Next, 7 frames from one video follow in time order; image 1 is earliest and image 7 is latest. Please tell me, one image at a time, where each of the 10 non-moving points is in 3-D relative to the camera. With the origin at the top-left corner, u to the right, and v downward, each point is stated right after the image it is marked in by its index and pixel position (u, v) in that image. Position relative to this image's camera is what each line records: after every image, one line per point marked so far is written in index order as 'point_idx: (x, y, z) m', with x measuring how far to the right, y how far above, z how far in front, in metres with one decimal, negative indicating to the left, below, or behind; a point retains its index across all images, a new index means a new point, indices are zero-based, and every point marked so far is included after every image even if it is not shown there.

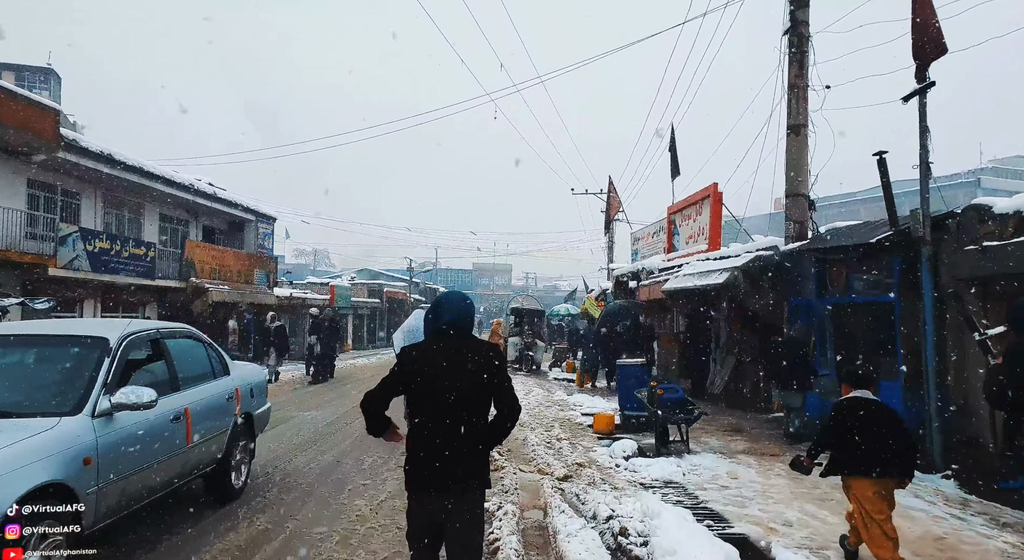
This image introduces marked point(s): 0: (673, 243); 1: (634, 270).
0: (+4.3, +1.0, +15.9) m
1: (+3.7, +0.3, +17.7) m
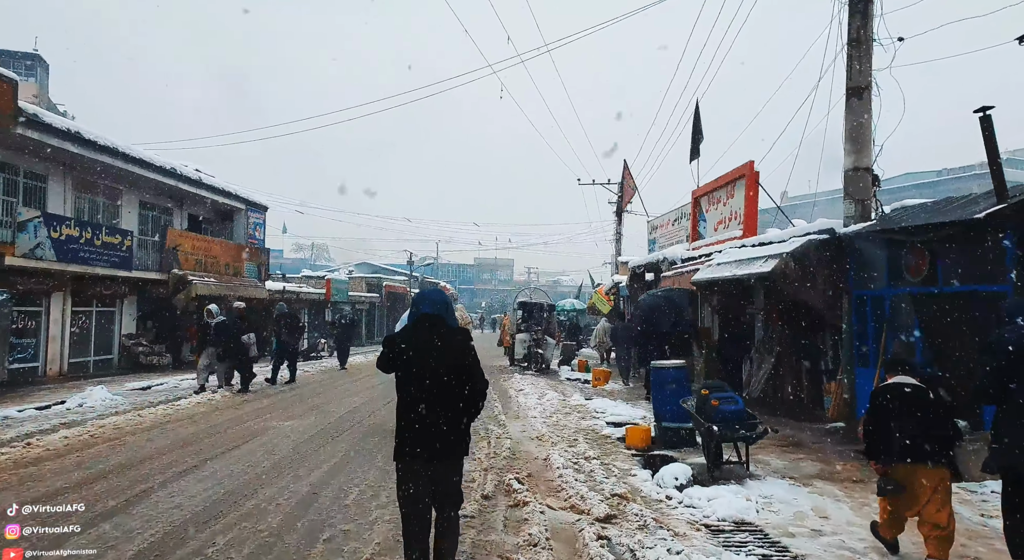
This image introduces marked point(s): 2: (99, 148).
0: (+4.5, +1.2, +14.5) m
1: (+3.9, +0.5, +16.3) m
2: (-10.6, +3.4, +15.3) m
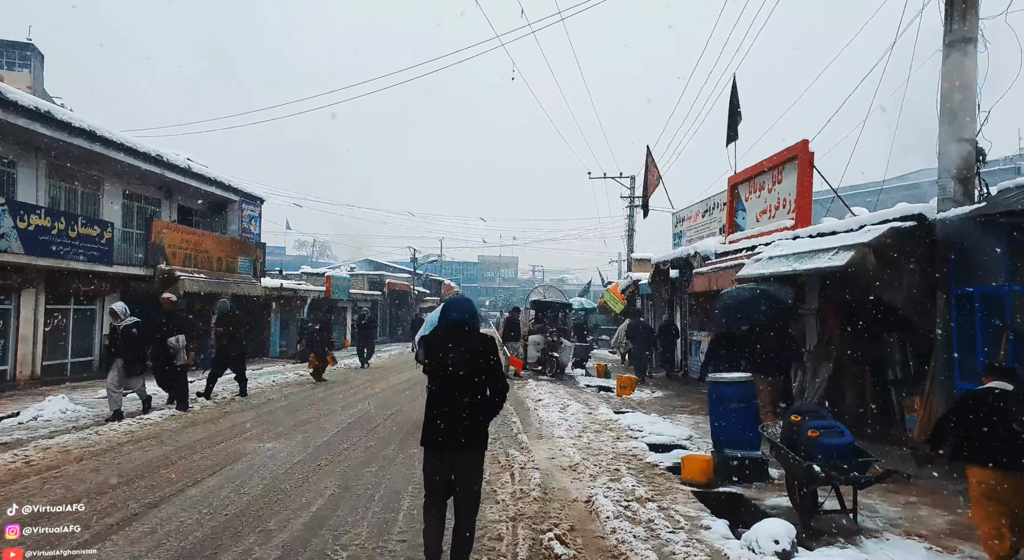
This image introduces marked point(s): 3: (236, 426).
0: (+4.9, +1.3, +13.0) m
1: (+4.2, +0.6, +14.9) m
2: (-10.2, +3.5, +14.0) m
3: (-3.9, -2.0, +8.4) m
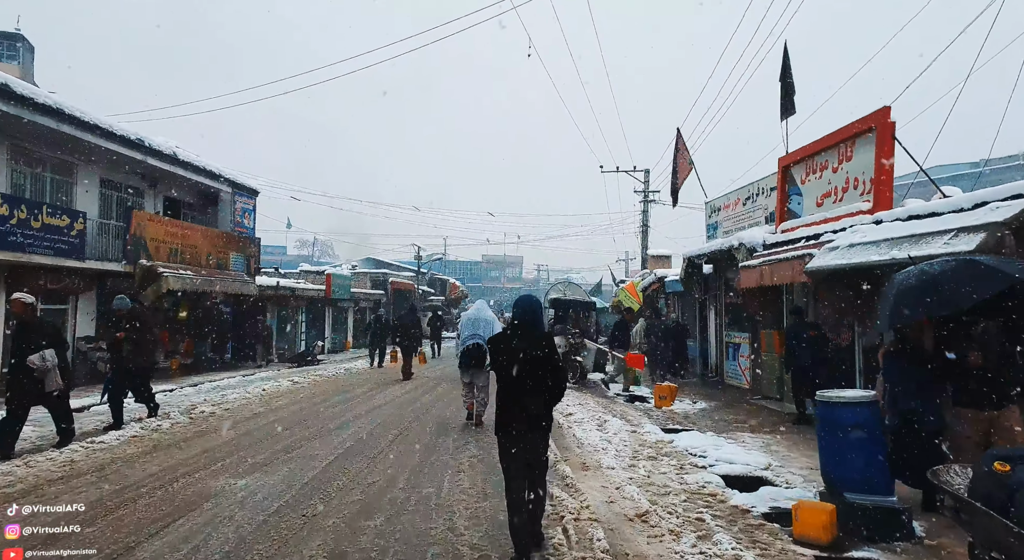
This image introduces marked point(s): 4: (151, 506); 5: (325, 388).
0: (+5.3, +1.4, +11.4) m
1: (+4.6, +0.7, +13.3) m
2: (-9.8, +3.6, +12.4) m
3: (-3.5, -2.0, +6.8) m
4: (-2.9, -1.8, +4.9) m
5: (-4.3, -2.5, +13.6) m
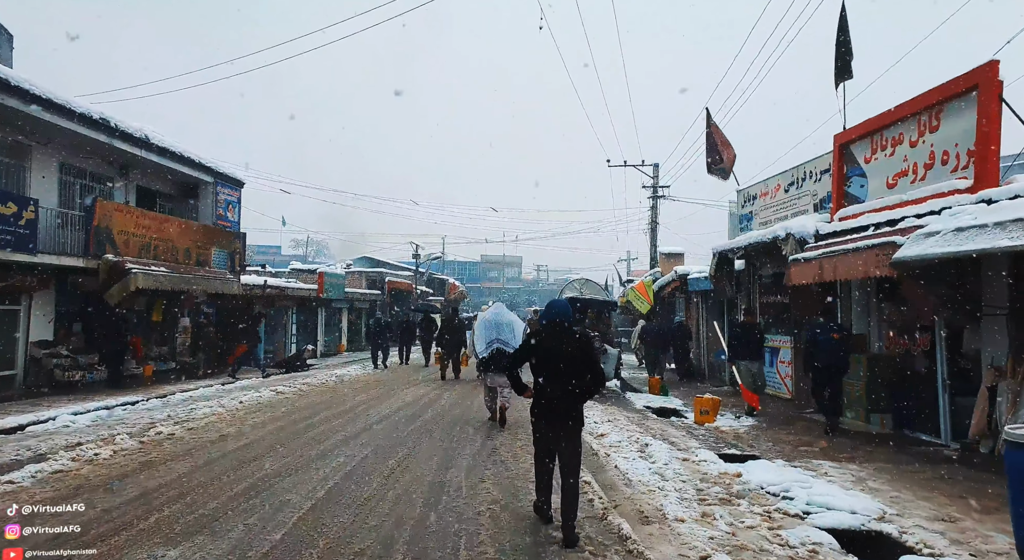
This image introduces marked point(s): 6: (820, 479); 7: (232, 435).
0: (+5.5, +1.5, +9.9) m
1: (+4.9, +0.8, +11.7) m
2: (-9.6, +3.6, +10.8) m
3: (-3.2, -1.9, +5.2) m
4: (-2.6, -1.8, +3.3) m
5: (-4.0, -2.4, +12.0) m
6: (+3.0, -2.0, +5.9) m
7: (-3.8, -2.1, +8.0) m
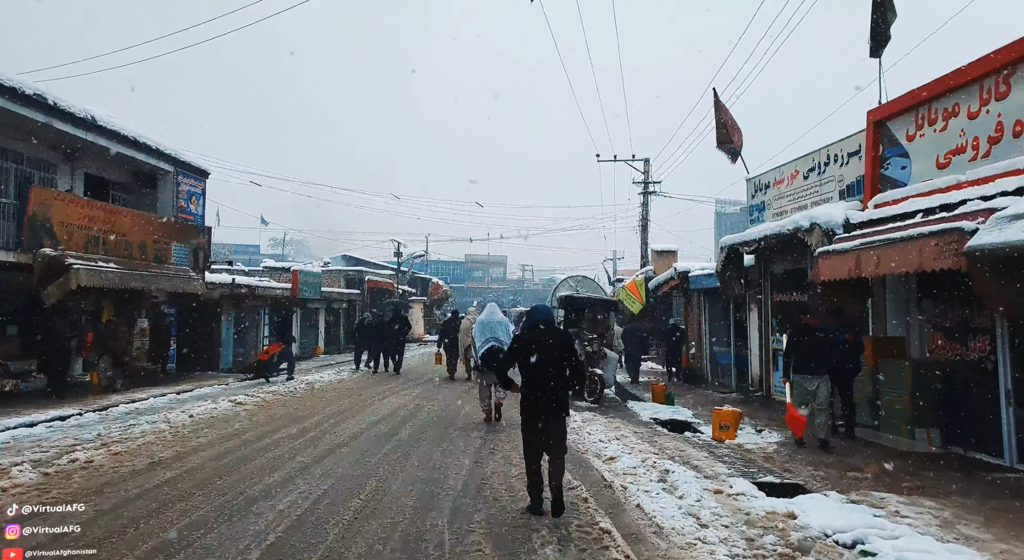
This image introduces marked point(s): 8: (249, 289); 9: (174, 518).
0: (+5.4, +1.5, +8.7) m
1: (+4.7, +0.9, +10.6) m
2: (-9.7, +3.7, +9.2) m
3: (-3.2, -1.8, +3.8) m
4: (-2.6, -1.7, +1.9) m
5: (-4.2, -2.3, +10.5) m
6: (+3.0, -1.9, +4.6) m
7: (-3.8, -2.0, +6.6) m
8: (-8.7, -0.3, +19.6) m
9: (-2.7, -1.9, +4.6) m
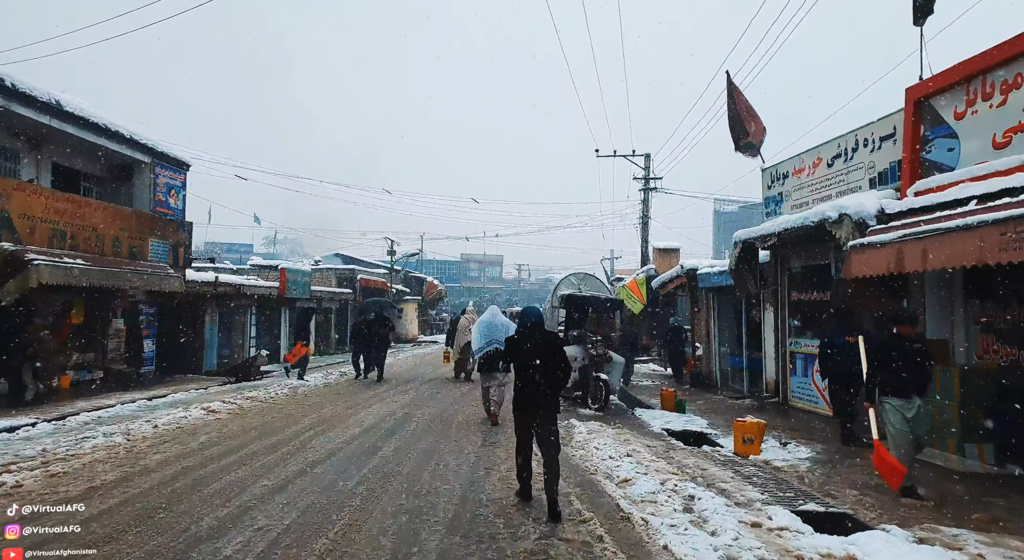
0: (+5.4, +1.6, +7.8) m
1: (+4.7, +0.9, +9.7) m
2: (-9.7, +3.8, +8.3) m
3: (-3.2, -1.8, +2.9) m
4: (-2.6, -1.6, +1.0) m
5: (-4.2, -2.3, +9.6) m
6: (+3.0, -1.9, +3.8) m
7: (-3.9, -2.0, +5.6) m
8: (-8.8, -0.2, +18.6) m
9: (-2.7, -1.8, +3.7) m
